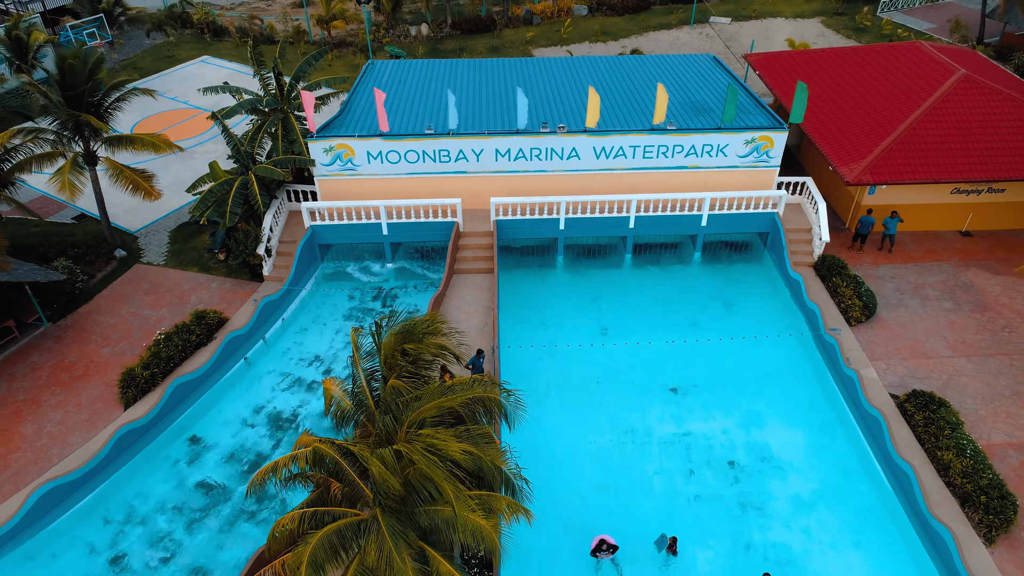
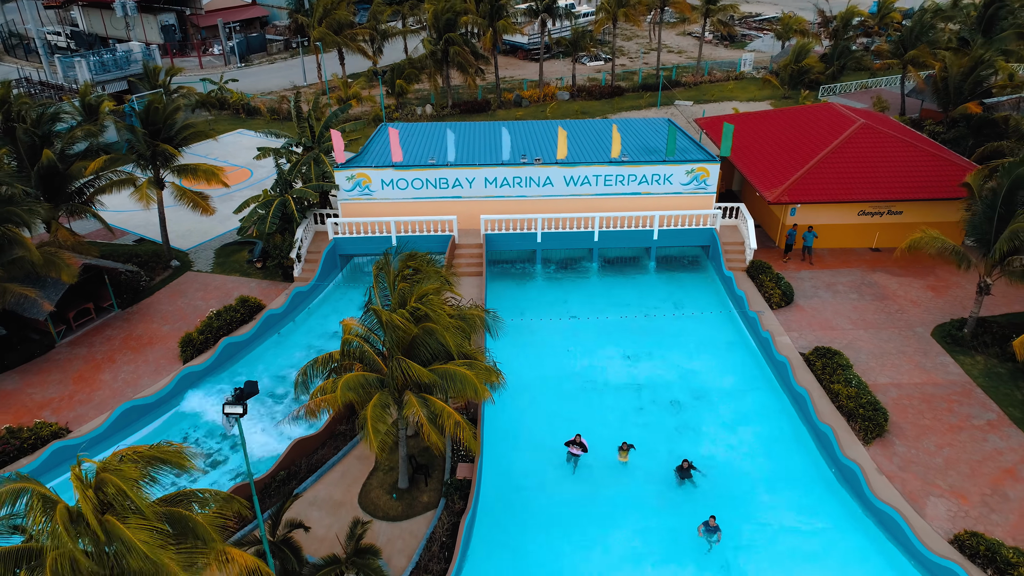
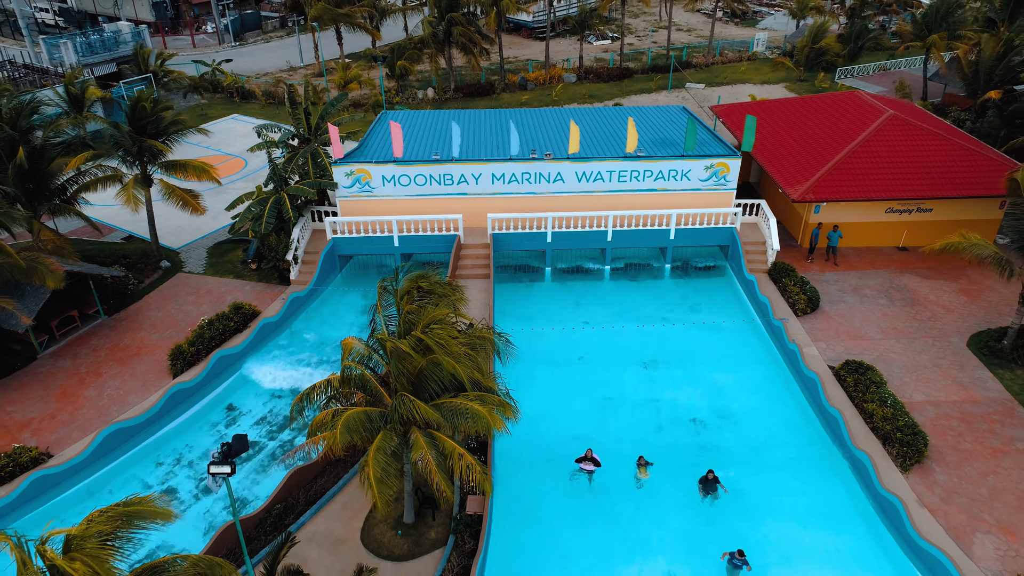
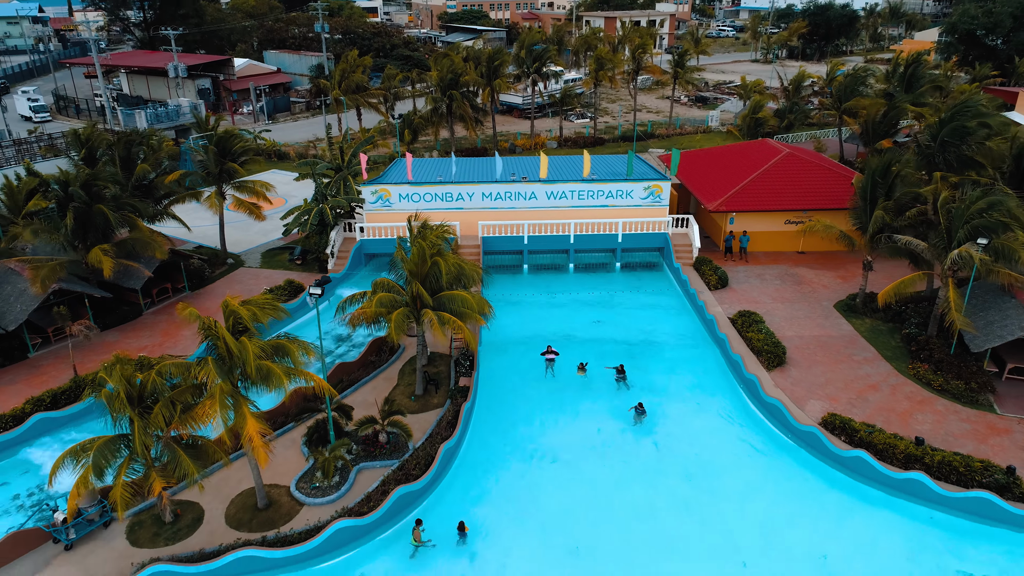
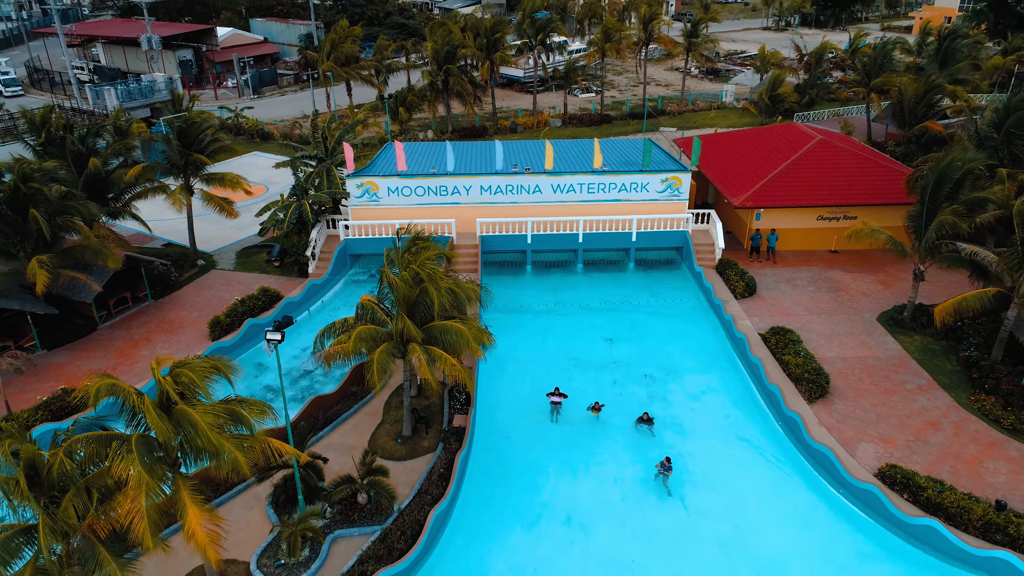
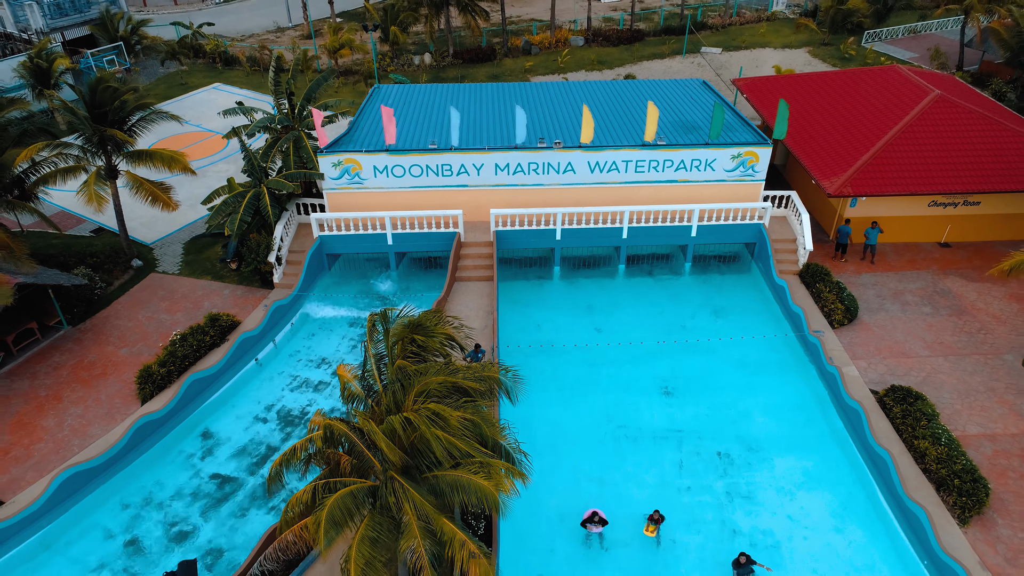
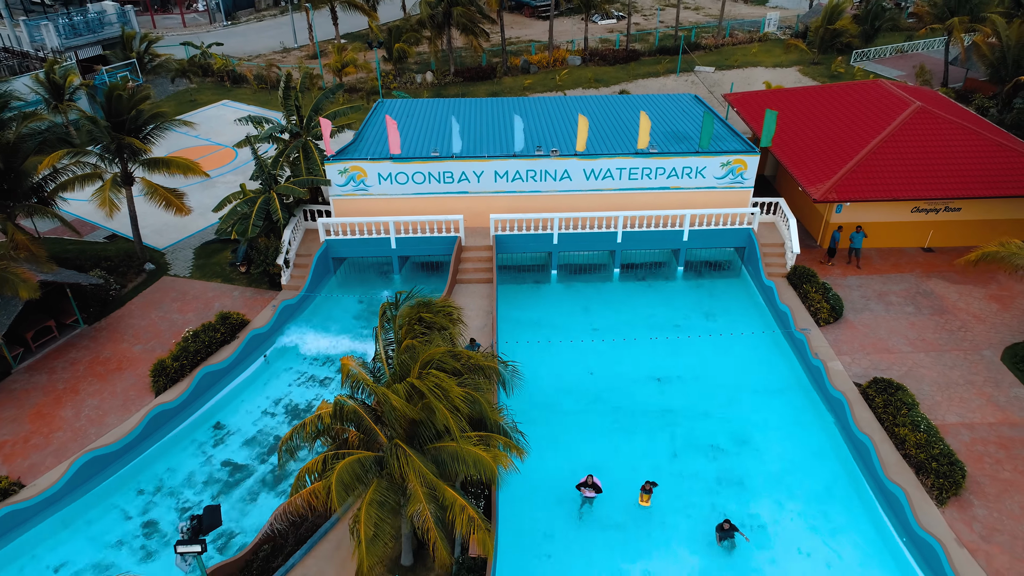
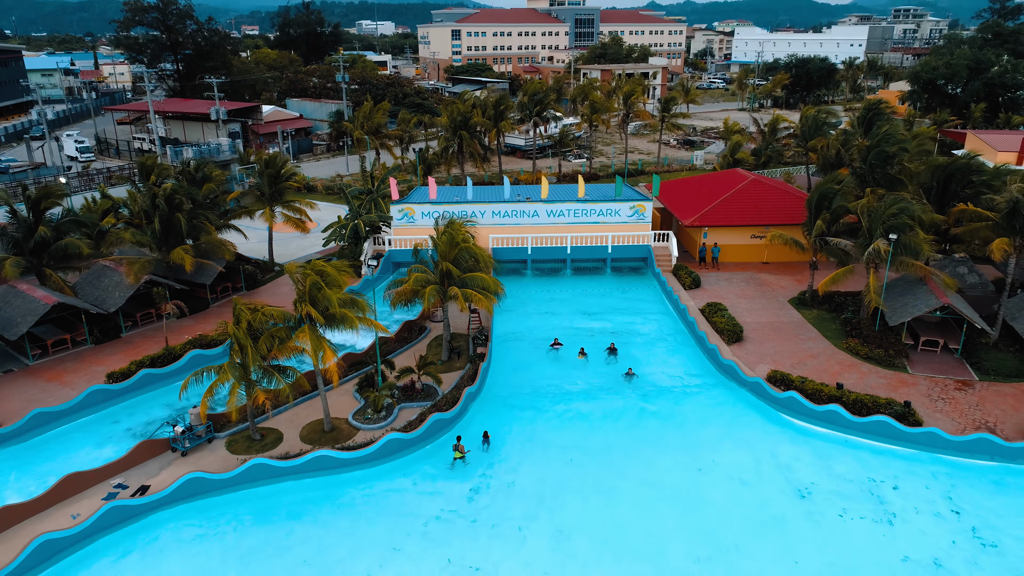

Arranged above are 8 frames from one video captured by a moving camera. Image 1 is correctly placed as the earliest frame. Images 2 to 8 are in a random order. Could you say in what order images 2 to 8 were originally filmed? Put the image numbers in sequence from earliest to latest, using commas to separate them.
6, 7, 3, 2, 5, 4, 8
